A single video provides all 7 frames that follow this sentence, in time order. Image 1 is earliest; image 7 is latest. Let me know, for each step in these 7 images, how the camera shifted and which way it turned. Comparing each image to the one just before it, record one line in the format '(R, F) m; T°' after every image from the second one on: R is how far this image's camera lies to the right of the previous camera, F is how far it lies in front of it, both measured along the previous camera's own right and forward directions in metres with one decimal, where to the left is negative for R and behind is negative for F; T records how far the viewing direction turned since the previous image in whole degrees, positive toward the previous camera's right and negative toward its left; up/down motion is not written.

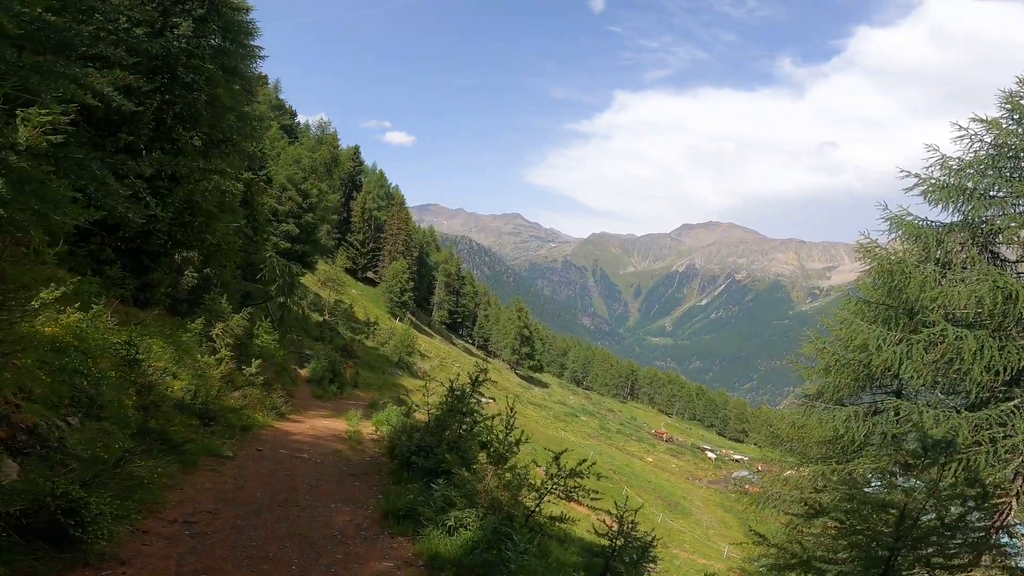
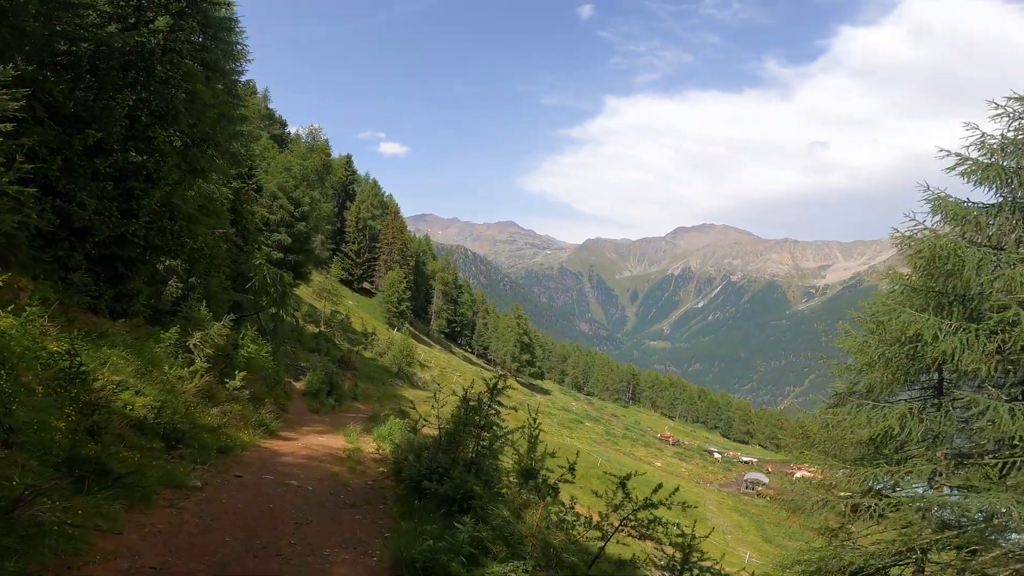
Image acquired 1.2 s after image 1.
(-0.4, +1.1) m; 0°
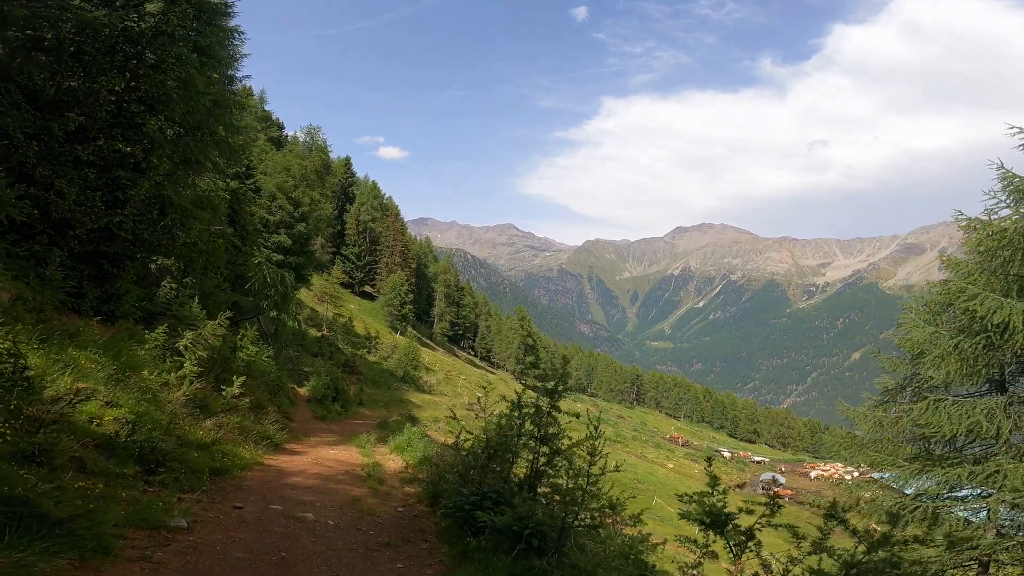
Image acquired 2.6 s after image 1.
(-0.7, +1.2) m; 0°
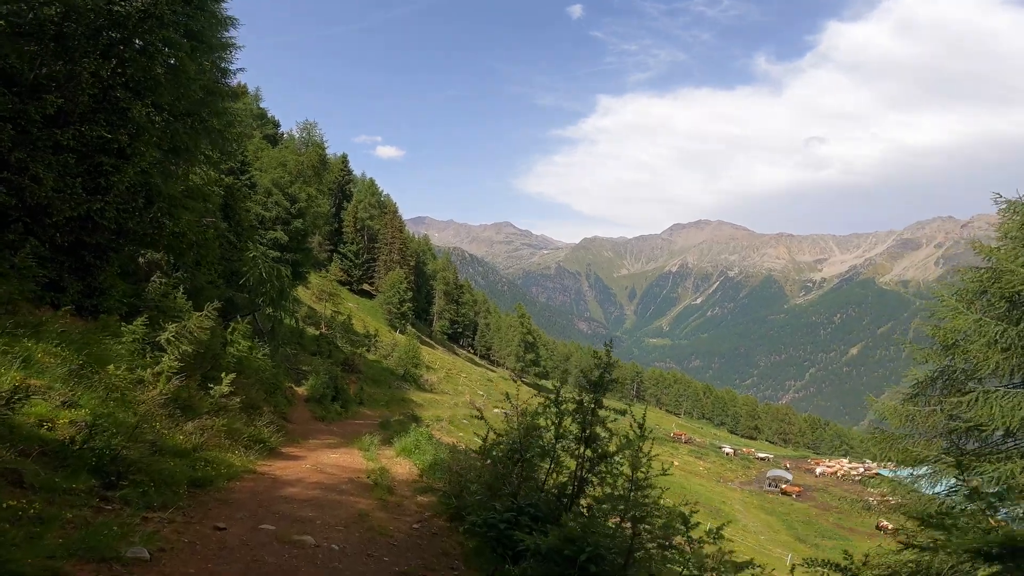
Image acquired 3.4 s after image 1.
(-0.3, +0.8) m; 0°
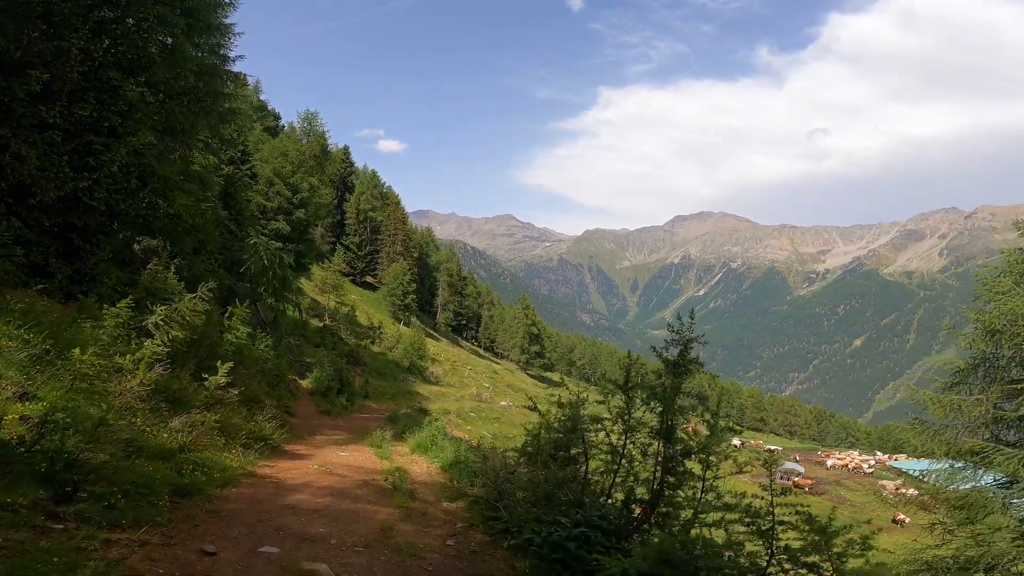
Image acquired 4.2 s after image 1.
(-0.4, +0.8) m; 0°
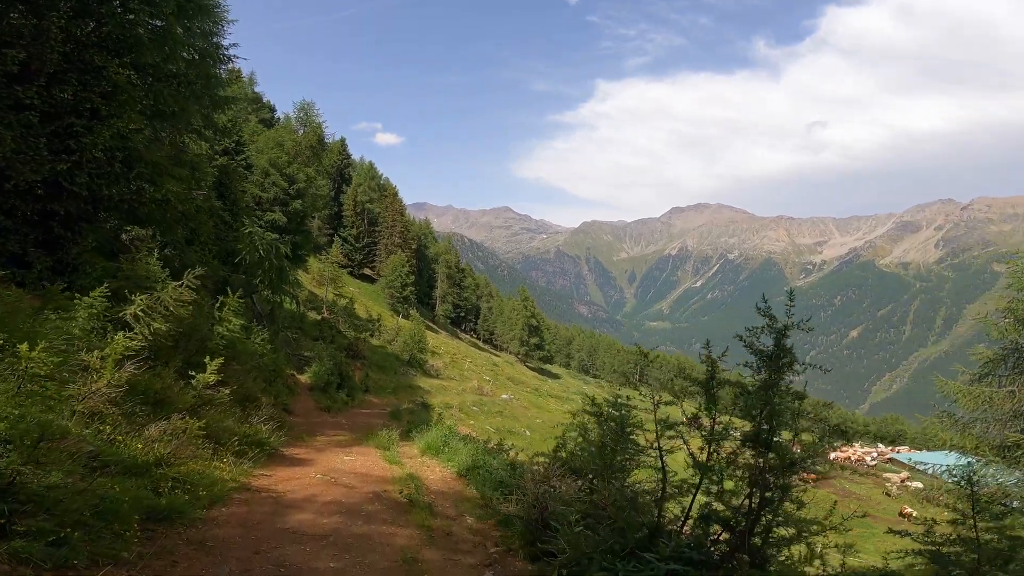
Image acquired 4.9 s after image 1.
(-0.3, +0.6) m; 0°
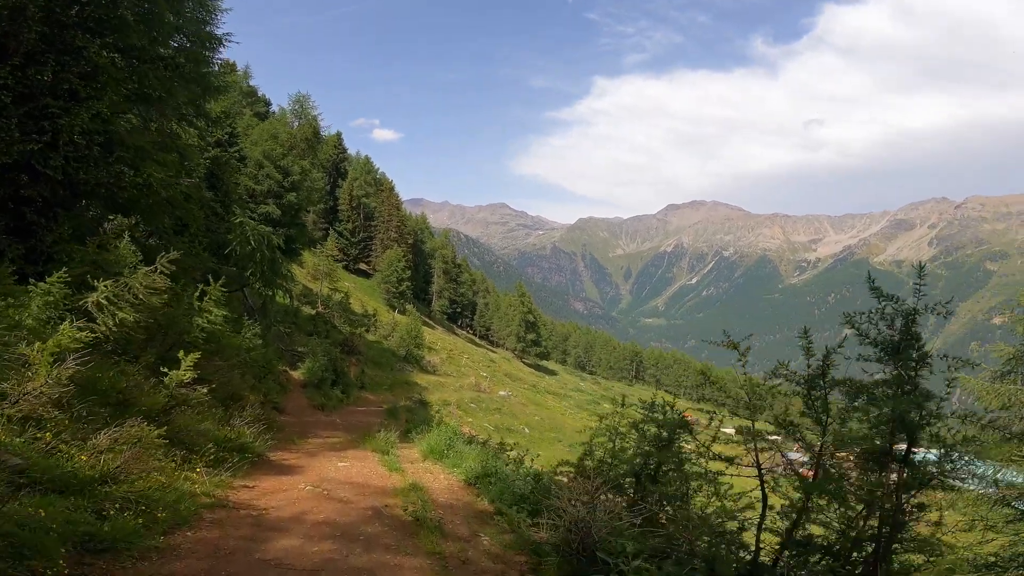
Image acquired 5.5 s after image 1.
(-0.2, +0.6) m; +1°
